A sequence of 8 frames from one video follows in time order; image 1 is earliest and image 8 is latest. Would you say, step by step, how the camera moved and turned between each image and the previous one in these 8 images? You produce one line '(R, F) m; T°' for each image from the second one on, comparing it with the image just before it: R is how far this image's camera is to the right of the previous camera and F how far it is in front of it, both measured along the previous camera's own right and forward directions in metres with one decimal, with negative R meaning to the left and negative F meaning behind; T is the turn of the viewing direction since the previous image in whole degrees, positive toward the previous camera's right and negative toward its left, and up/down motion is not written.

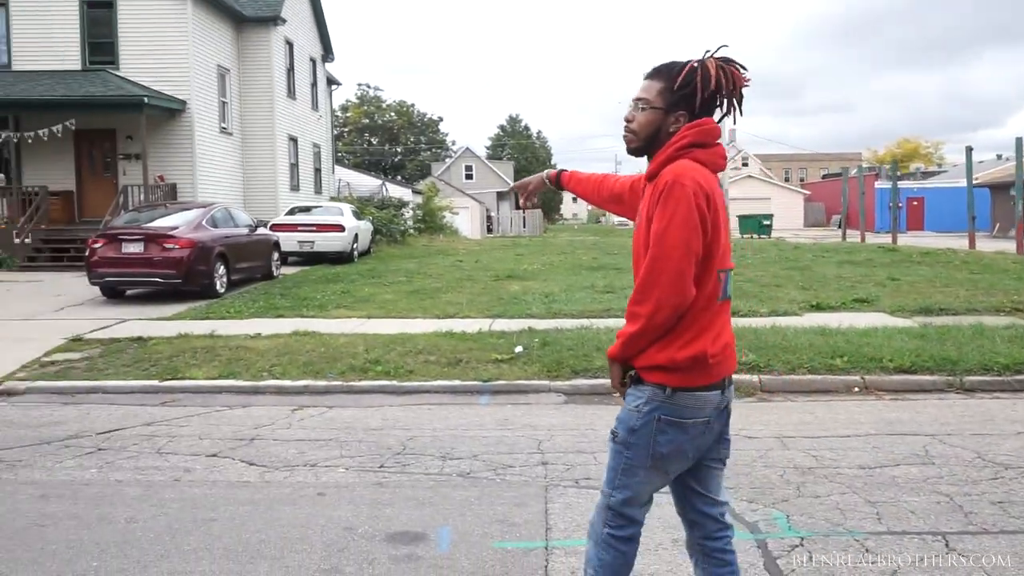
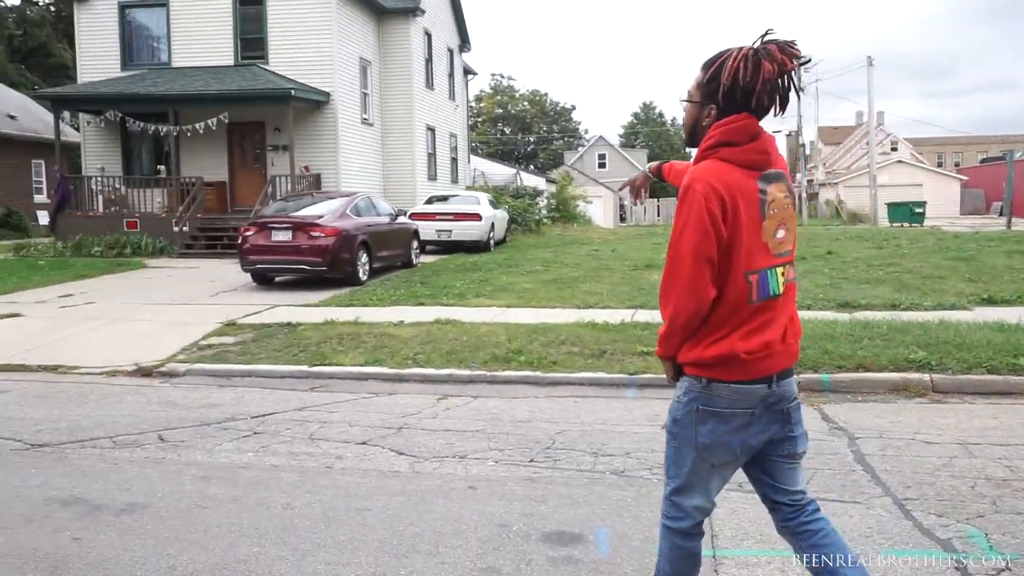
(-0.2, +0.2) m; -8°
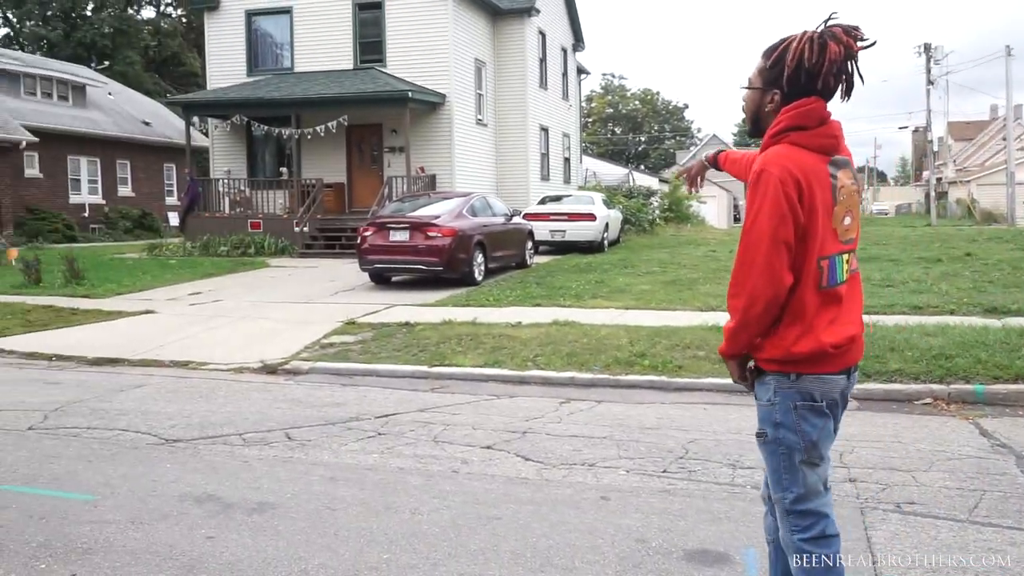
(-0.1, +0.2) m; -7°
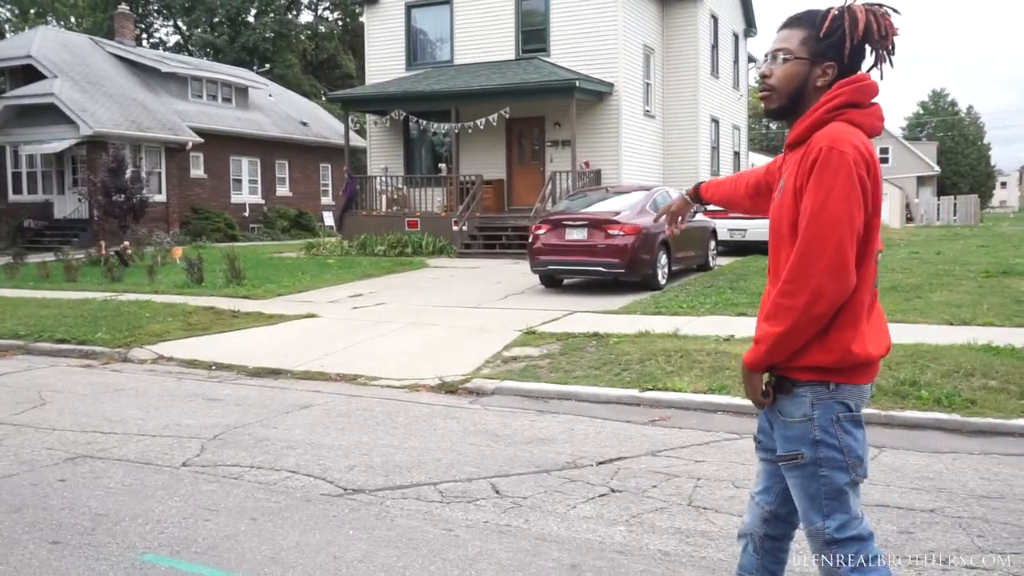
(-0.7, +1.4) m; -9°
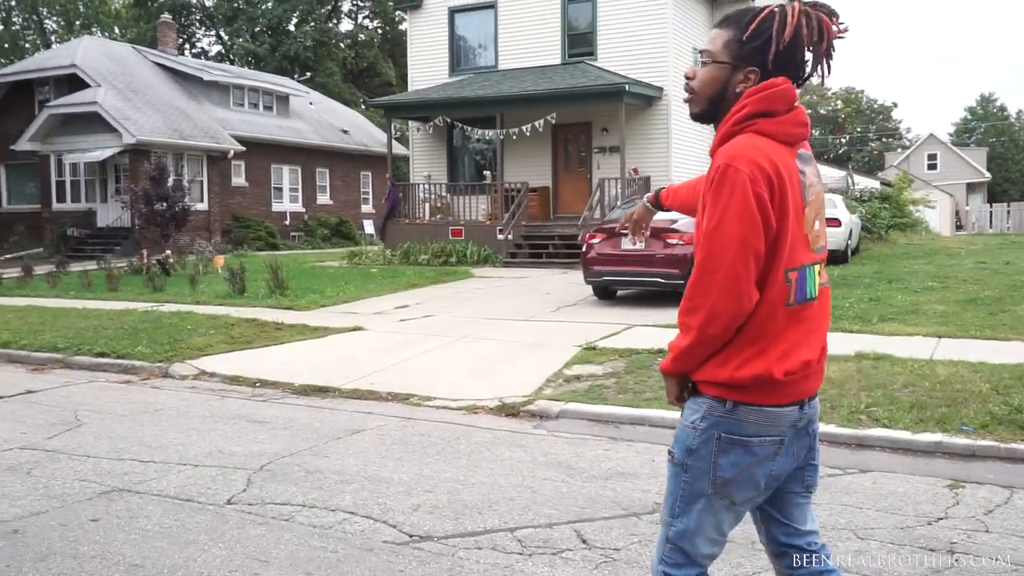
(-0.2, +0.6) m; -2°
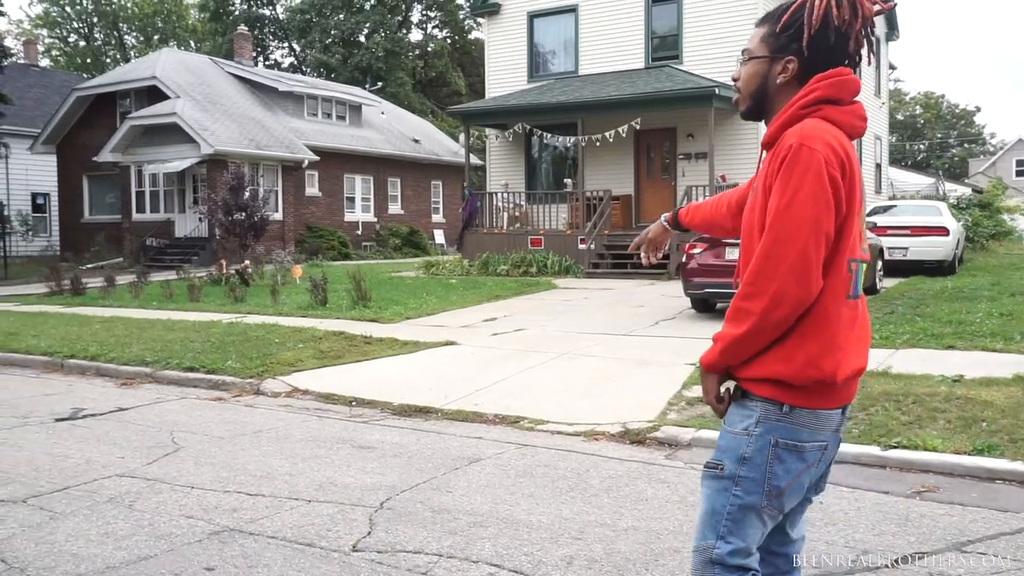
(-0.4, +0.6) m; -4°
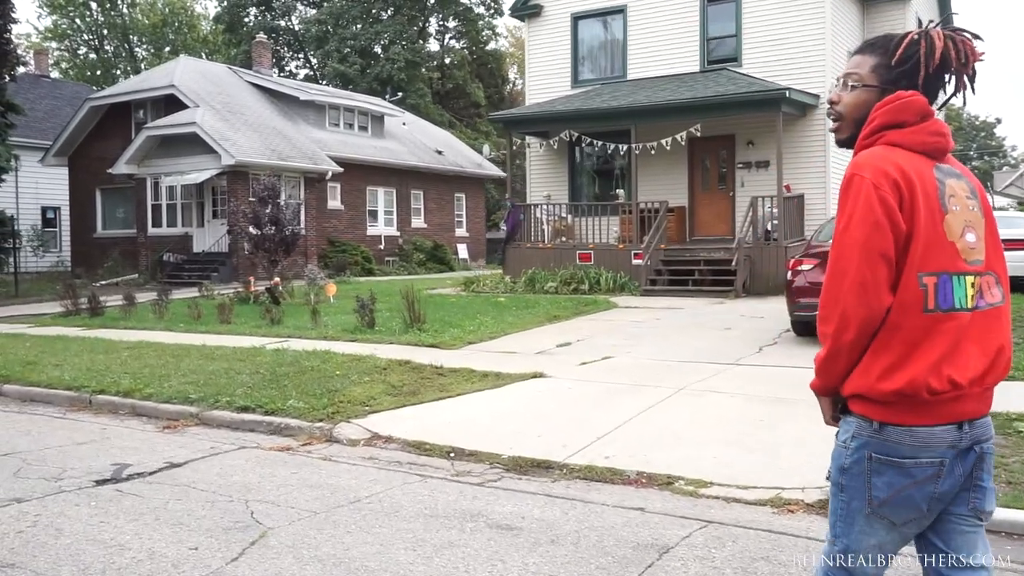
(-0.9, +1.4) m; 0°
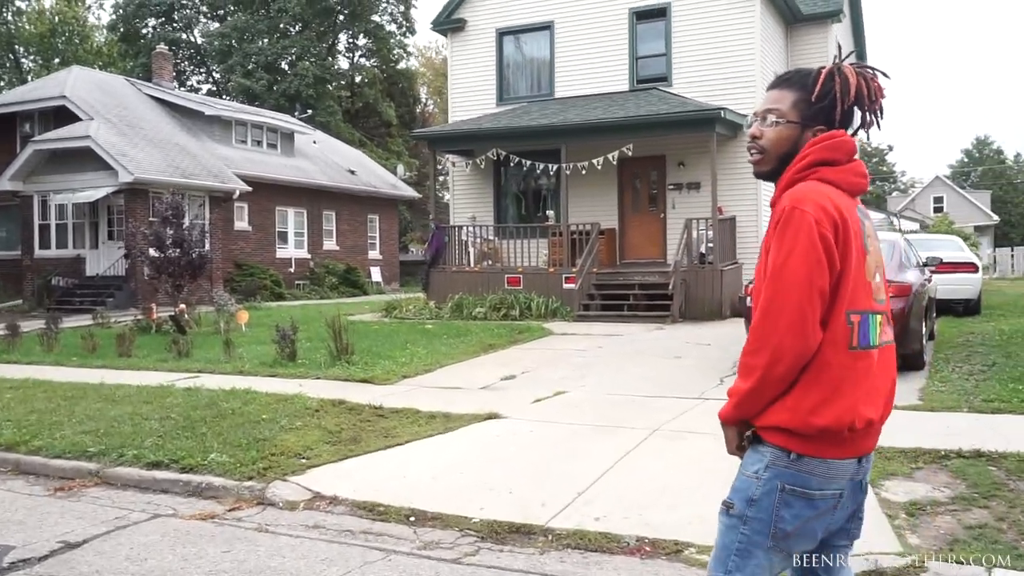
(-0.4, +0.9) m; +6°
